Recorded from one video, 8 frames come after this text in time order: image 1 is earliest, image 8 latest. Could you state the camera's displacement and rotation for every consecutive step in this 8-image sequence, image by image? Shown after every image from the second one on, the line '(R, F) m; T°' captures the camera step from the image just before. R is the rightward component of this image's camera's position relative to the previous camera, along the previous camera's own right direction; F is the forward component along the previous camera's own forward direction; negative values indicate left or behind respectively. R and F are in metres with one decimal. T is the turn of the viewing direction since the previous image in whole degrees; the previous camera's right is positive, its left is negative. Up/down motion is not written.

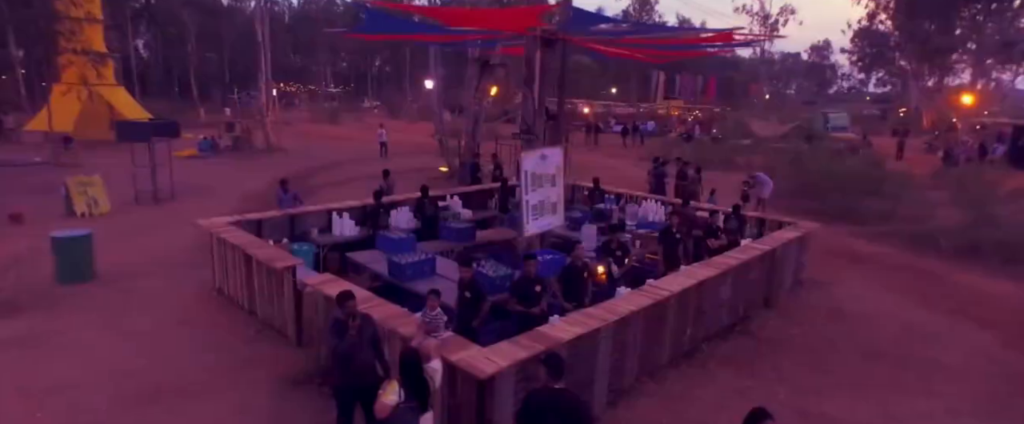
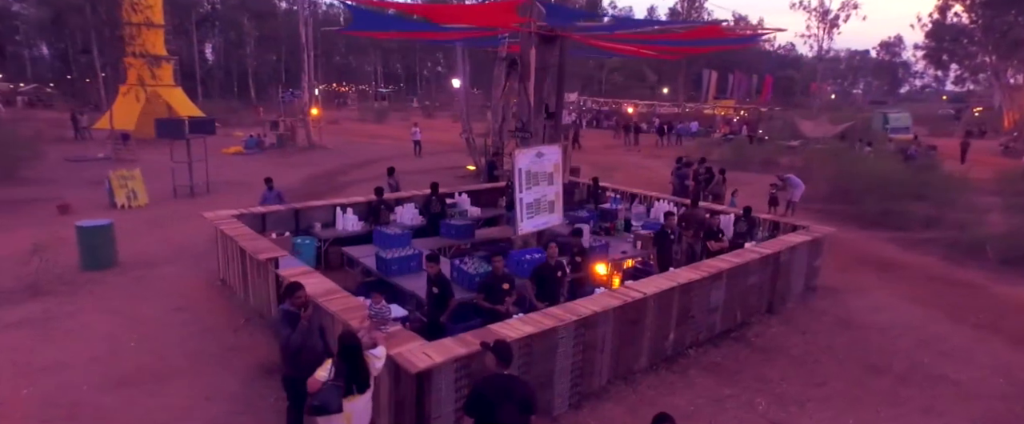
(+0.8, +0.1) m; -5°
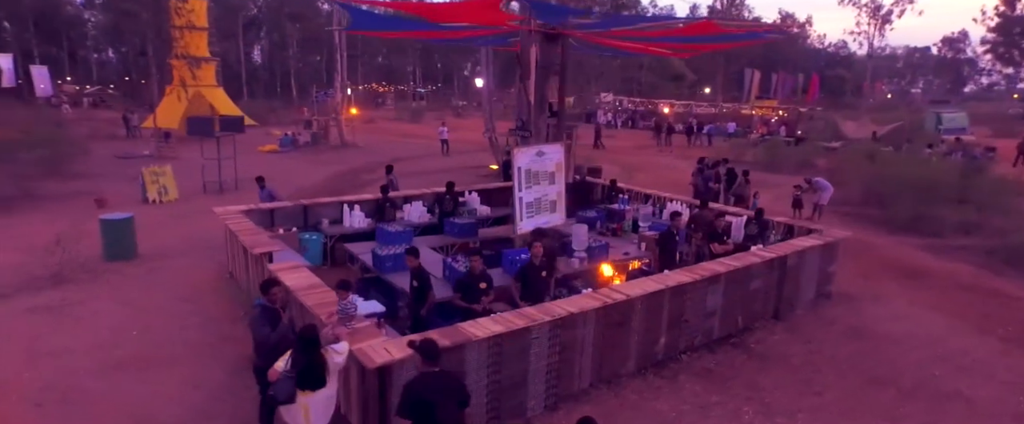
(+0.6, +0.1) m; -4°
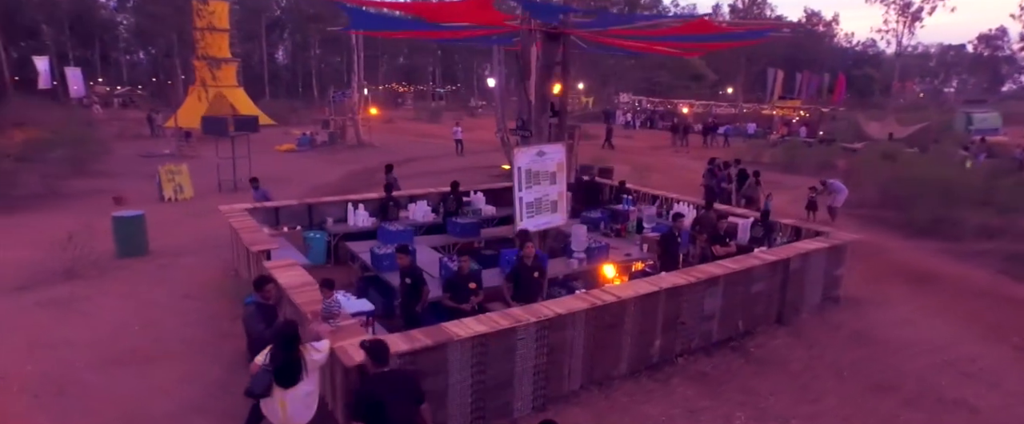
(+0.3, 0.0) m; -2°
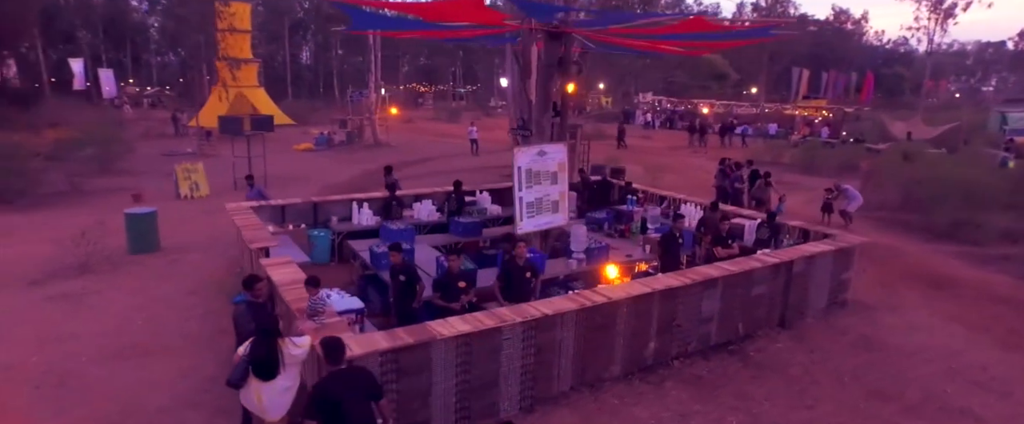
(+0.3, 0.0) m; -2°
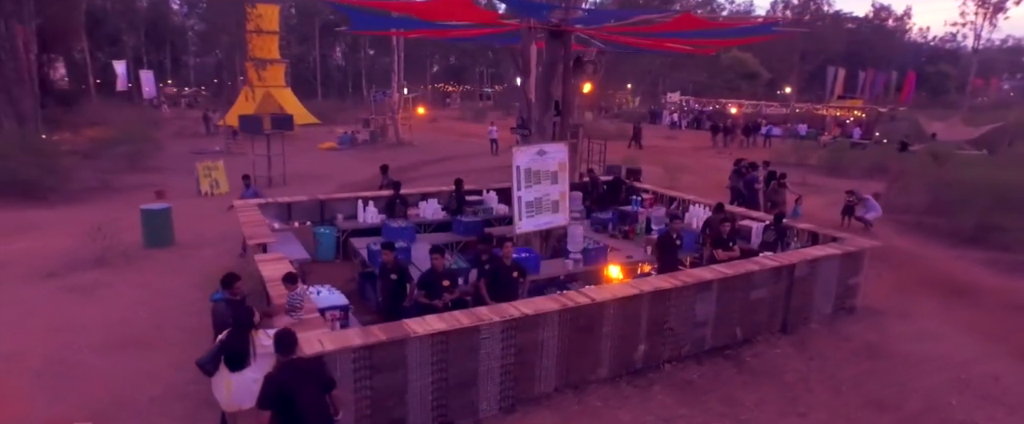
(+0.4, 0.0) m; -3°
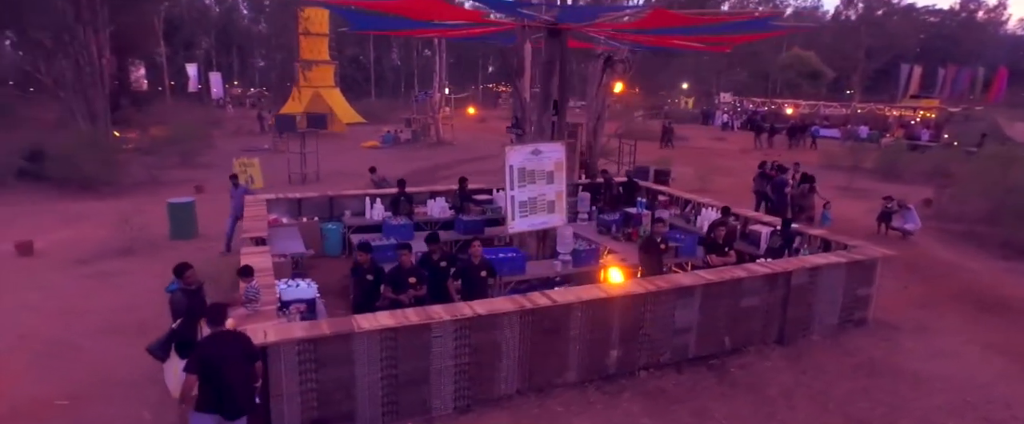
(+0.9, +0.1) m; -6°
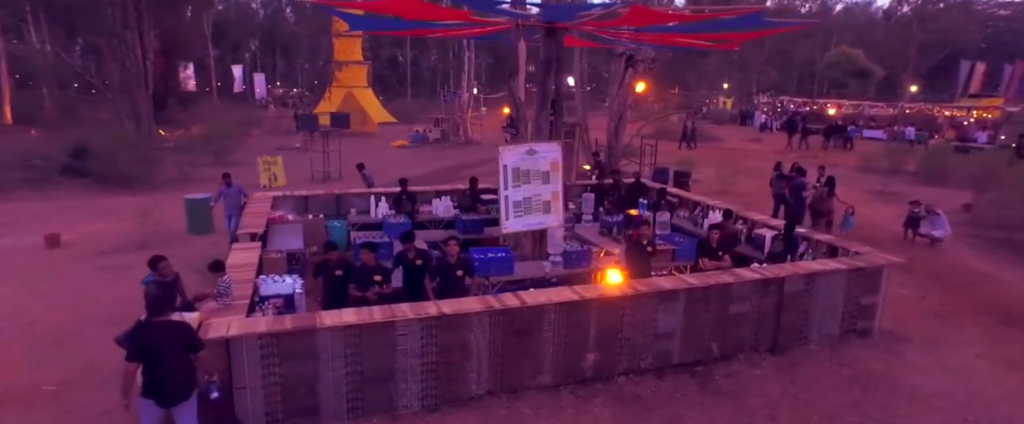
(+0.7, +0.1) m; -4°
